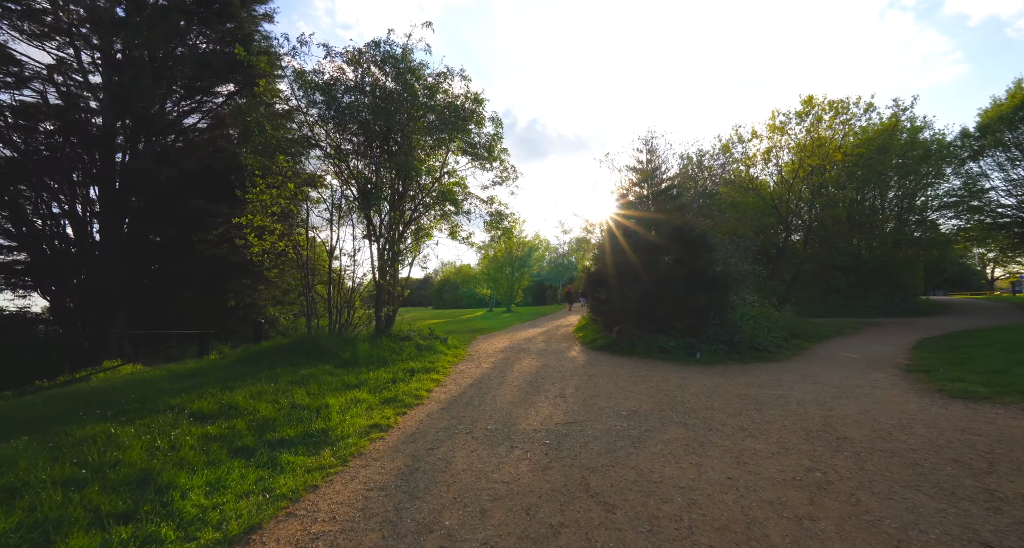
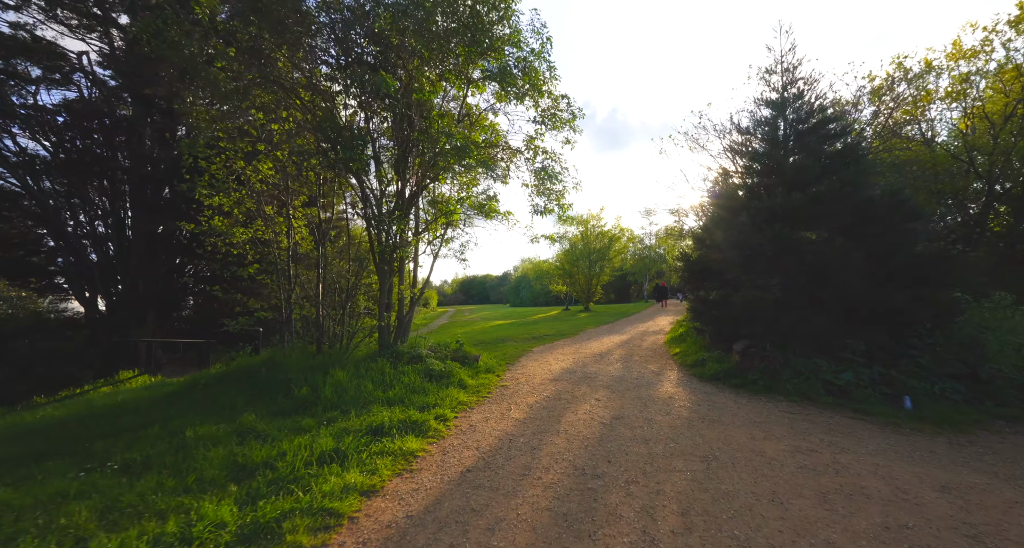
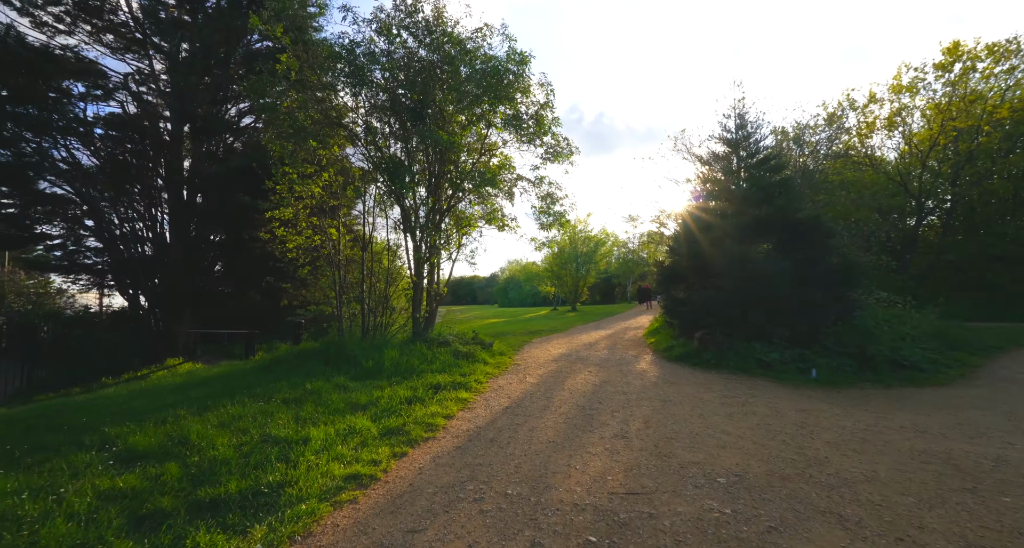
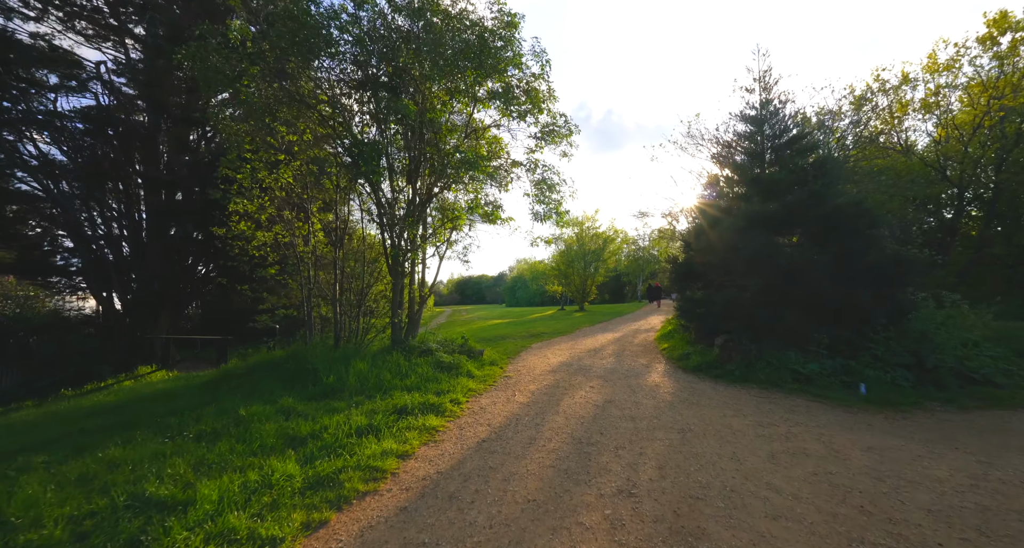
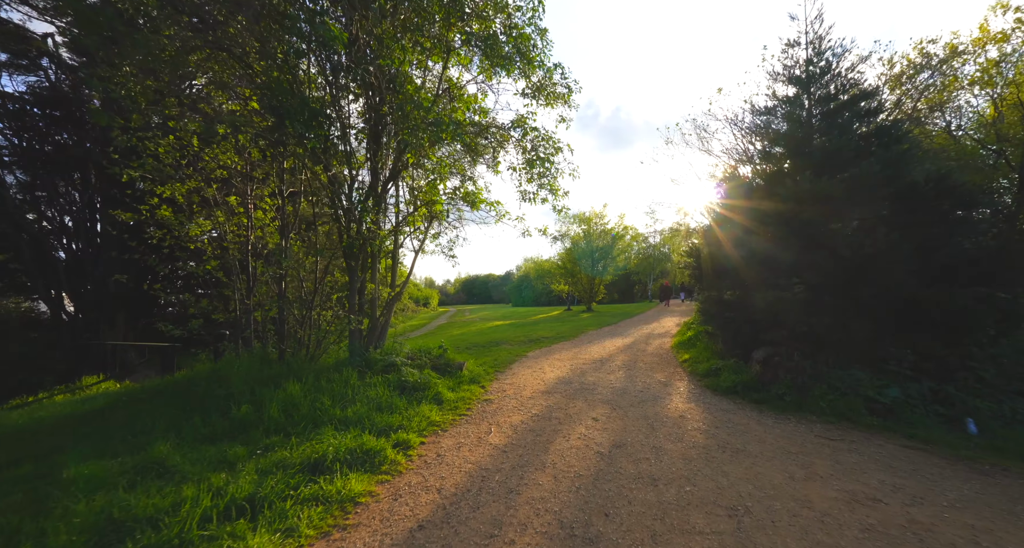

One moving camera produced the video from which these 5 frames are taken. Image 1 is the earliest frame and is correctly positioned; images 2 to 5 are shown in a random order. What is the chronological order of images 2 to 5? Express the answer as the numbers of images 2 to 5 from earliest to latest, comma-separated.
3, 4, 2, 5
